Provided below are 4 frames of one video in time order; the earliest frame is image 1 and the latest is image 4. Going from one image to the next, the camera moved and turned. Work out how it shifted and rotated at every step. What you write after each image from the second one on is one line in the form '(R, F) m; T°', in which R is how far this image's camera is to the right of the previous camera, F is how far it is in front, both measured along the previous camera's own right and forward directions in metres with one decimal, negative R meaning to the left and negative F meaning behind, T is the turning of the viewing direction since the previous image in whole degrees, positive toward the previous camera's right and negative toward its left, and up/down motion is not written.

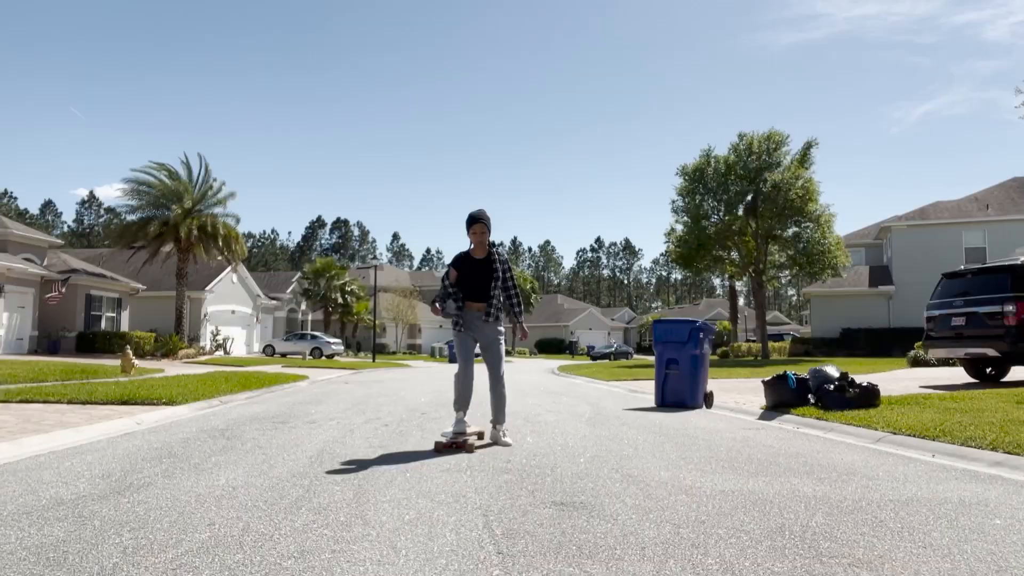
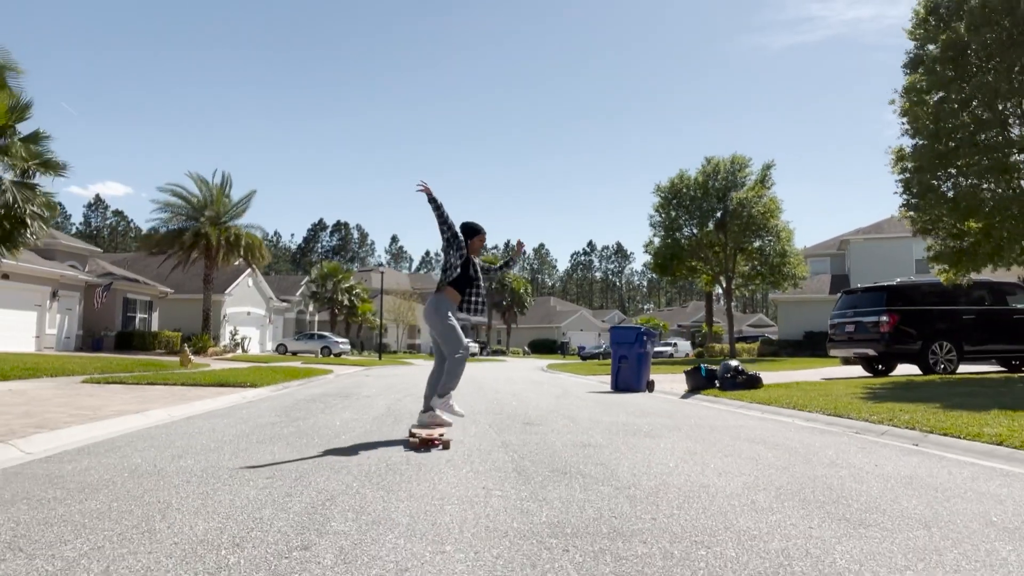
(0.0, -4.6) m; 0°
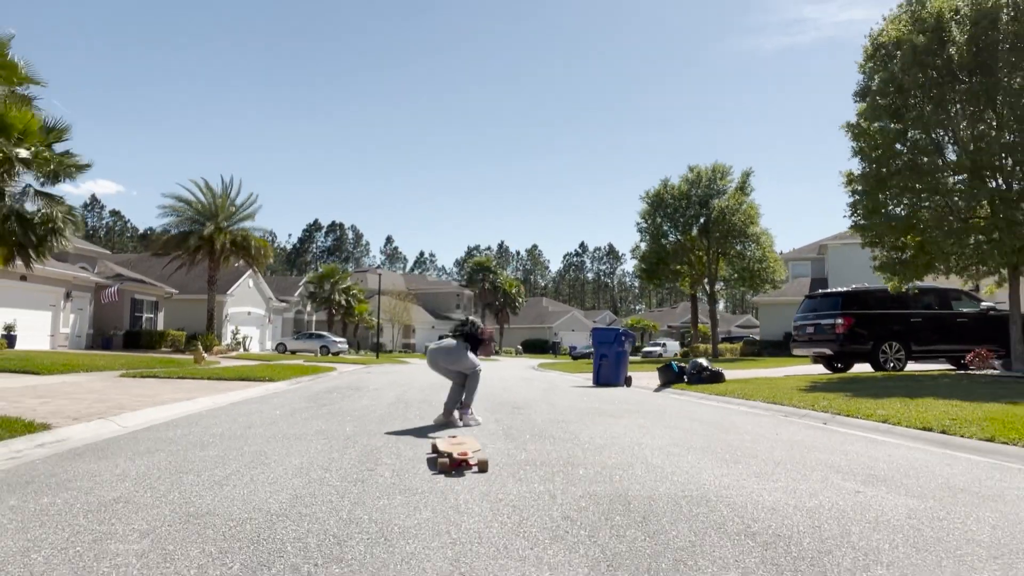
(0.0, -2.0) m; 0°
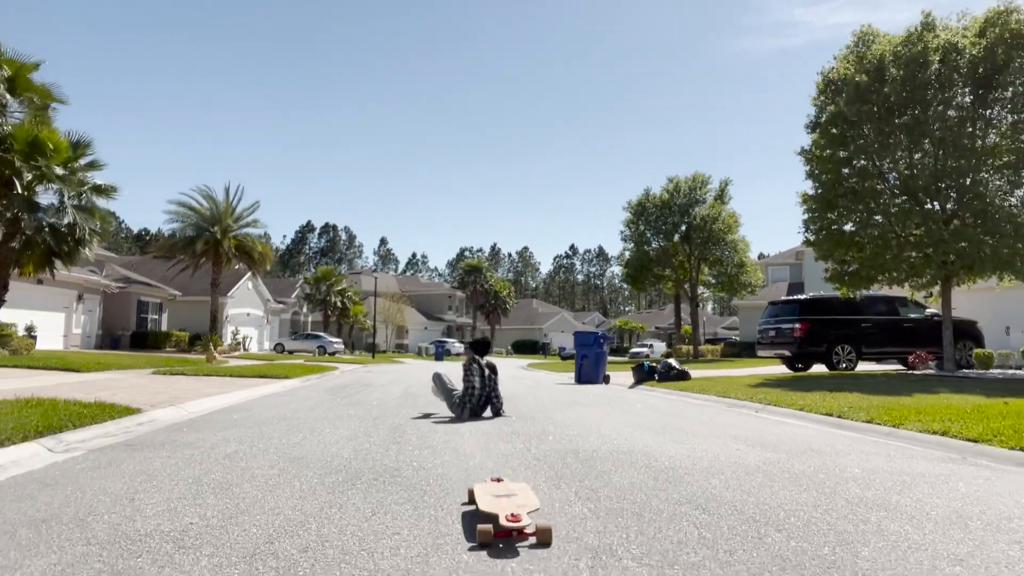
(0.0, -2.3) m; +1°
